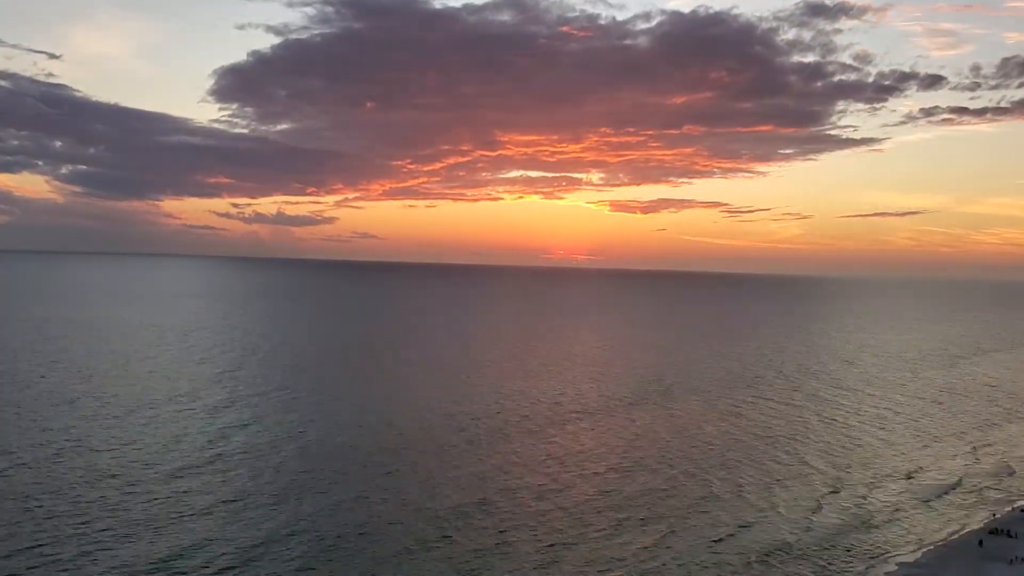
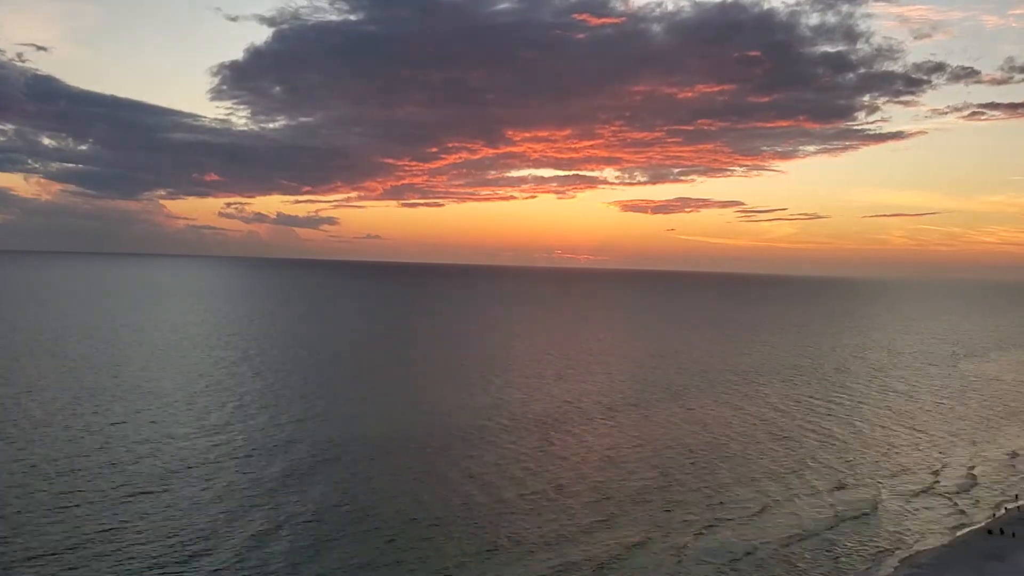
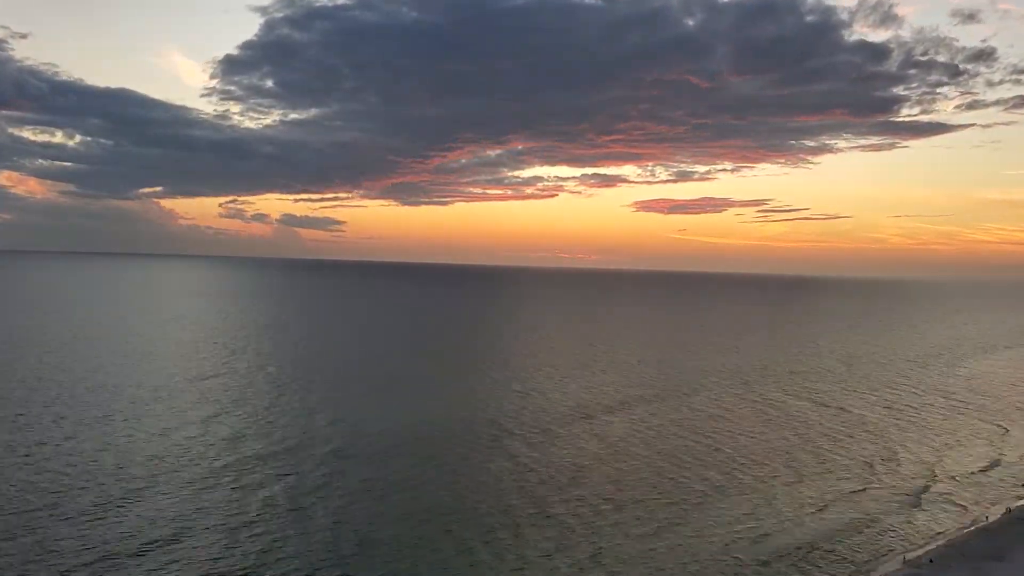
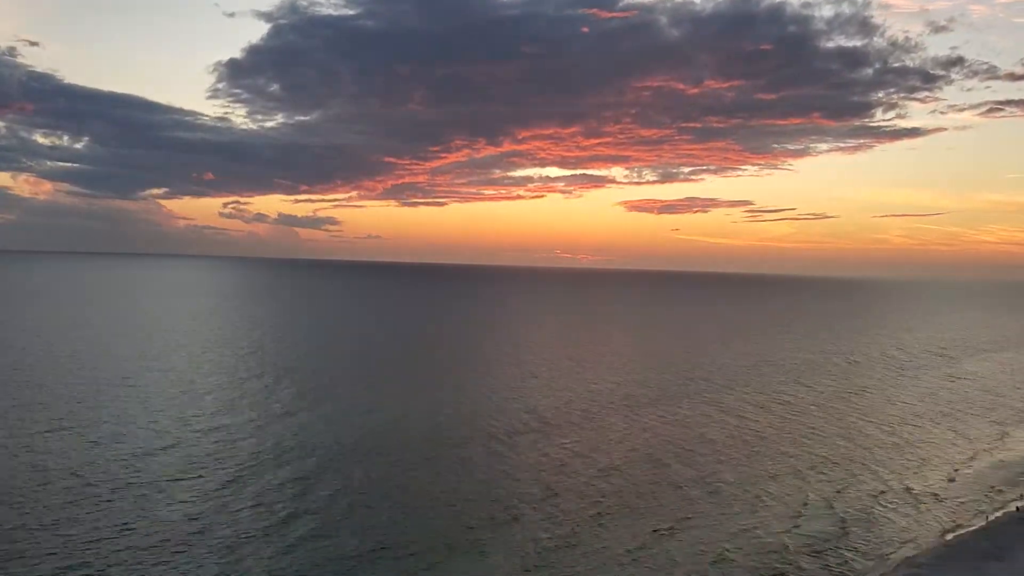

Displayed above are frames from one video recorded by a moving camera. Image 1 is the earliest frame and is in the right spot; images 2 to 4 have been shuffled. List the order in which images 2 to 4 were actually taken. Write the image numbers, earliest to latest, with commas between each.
2, 4, 3
